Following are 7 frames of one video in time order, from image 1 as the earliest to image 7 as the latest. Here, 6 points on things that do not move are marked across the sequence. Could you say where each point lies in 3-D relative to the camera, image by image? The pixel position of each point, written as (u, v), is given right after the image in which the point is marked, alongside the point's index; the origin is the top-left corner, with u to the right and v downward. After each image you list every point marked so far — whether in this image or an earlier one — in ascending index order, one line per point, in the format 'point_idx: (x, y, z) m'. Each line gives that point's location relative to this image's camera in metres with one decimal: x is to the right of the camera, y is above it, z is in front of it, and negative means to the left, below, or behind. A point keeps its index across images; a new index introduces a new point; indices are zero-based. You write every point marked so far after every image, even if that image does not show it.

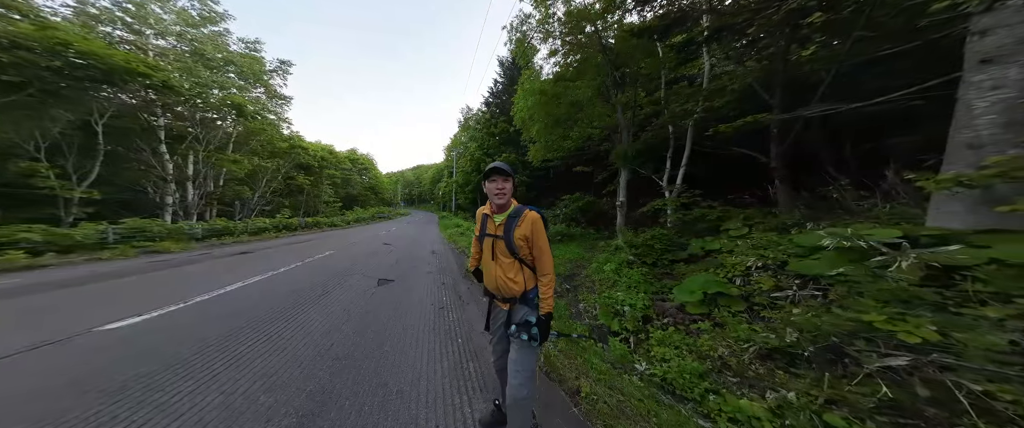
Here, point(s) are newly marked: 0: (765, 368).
0: (+2.2, -1.3, +2.2) m
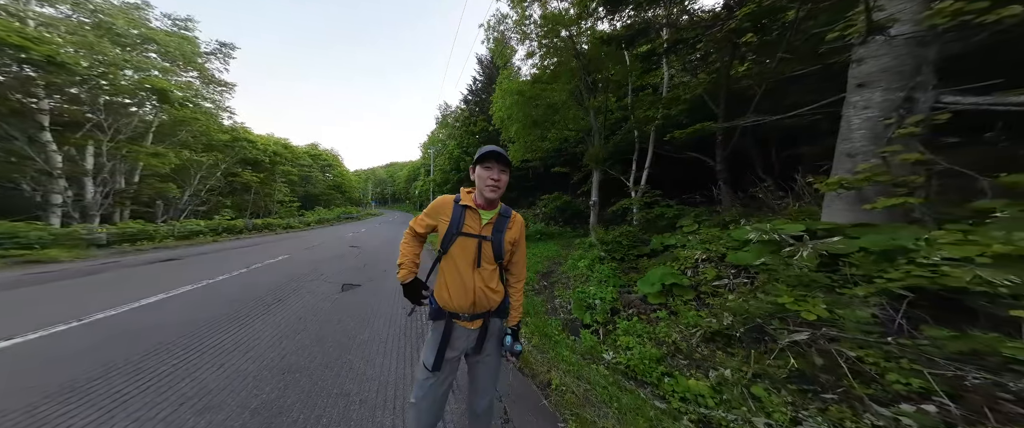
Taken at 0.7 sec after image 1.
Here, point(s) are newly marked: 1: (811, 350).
0: (+1.9, -1.3, +2.5) m
1: (+2.2, -1.0, +1.9) m
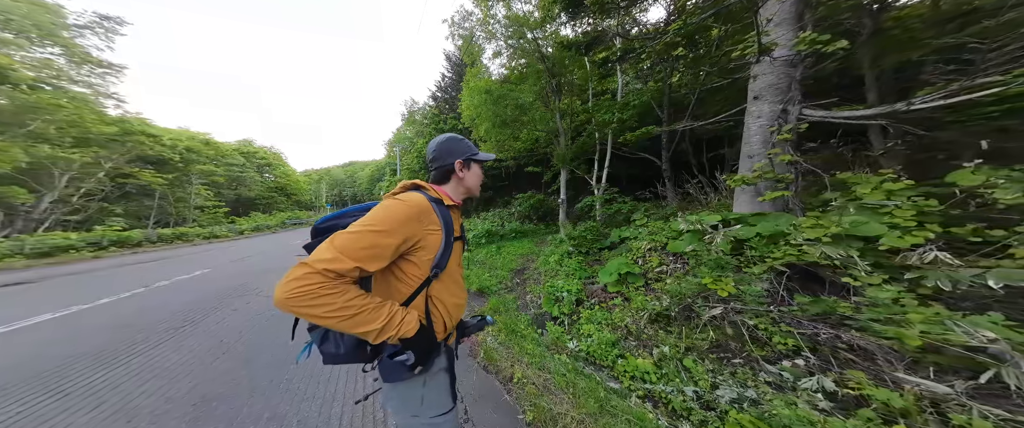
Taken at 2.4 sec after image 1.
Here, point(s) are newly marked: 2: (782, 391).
0: (+1.5, -1.2, +2.8) m
1: (+1.8, -0.9, +2.2) m
2: (+1.7, -1.1, +1.6) m
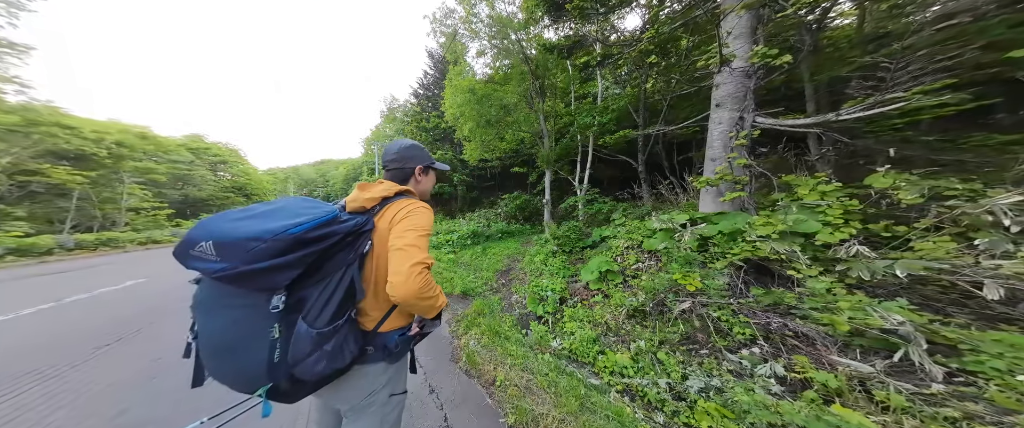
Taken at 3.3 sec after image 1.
0: (+1.3, -1.2, +2.9) m
1: (+1.6, -0.9, +2.4) m
2: (+1.6, -1.1, +1.8) m
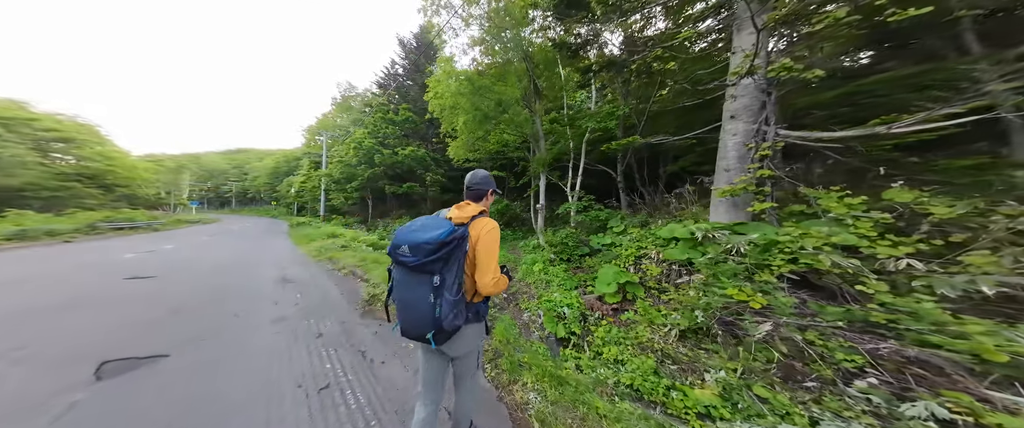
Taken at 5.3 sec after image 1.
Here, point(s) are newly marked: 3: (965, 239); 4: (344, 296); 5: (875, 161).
0: (+1.8, -1.3, +2.6) m
1: (+2.2, -1.0, +2.1) m
2: (+2.2, -1.2, +1.5) m
3: (+4.2, -0.2, +2.4) m
4: (-2.7, -1.3, +4.2) m
5: (+5.1, +0.8, +3.6) m
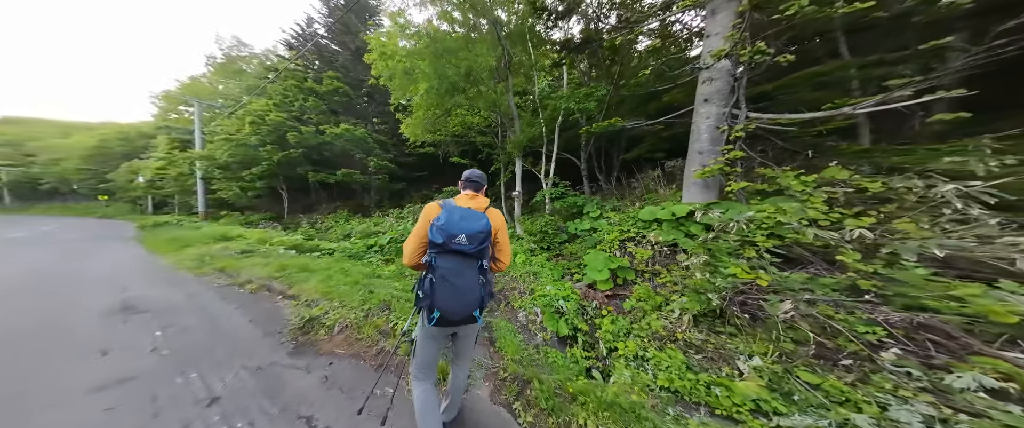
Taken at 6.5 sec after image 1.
0: (+1.9, -1.2, +2.5) m
1: (+2.4, -0.8, +2.1) m
2: (+2.6, -1.1, +1.6) m
3: (+4.3, 0.0, +2.9) m
4: (-2.9, -1.2, +2.9) m
5: (+4.8, +1.0, +4.2) m
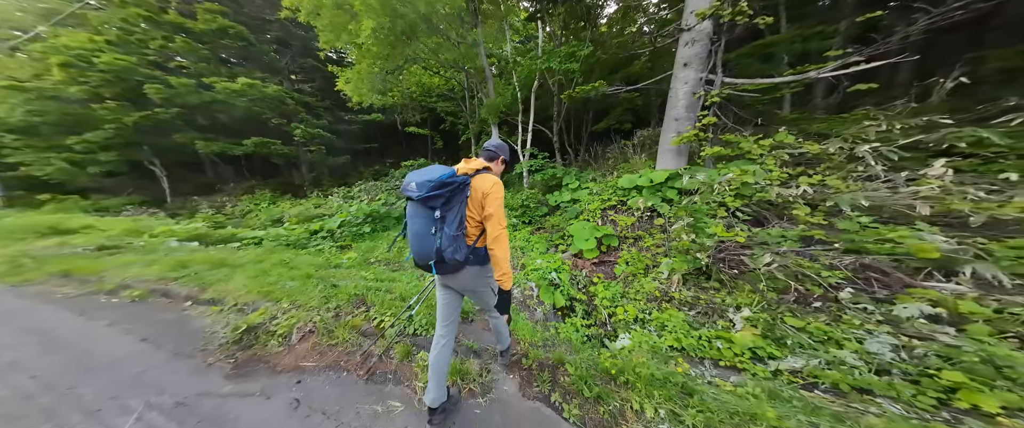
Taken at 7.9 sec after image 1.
0: (+1.9, -0.8, +2.6) m
1: (+2.4, -0.5, +2.3) m
2: (+2.7, -0.7, +1.8) m
3: (+4.1, +0.5, +3.3) m
4: (-2.8, -1.0, +2.1) m
5: (+4.3, +1.6, +4.7) m
